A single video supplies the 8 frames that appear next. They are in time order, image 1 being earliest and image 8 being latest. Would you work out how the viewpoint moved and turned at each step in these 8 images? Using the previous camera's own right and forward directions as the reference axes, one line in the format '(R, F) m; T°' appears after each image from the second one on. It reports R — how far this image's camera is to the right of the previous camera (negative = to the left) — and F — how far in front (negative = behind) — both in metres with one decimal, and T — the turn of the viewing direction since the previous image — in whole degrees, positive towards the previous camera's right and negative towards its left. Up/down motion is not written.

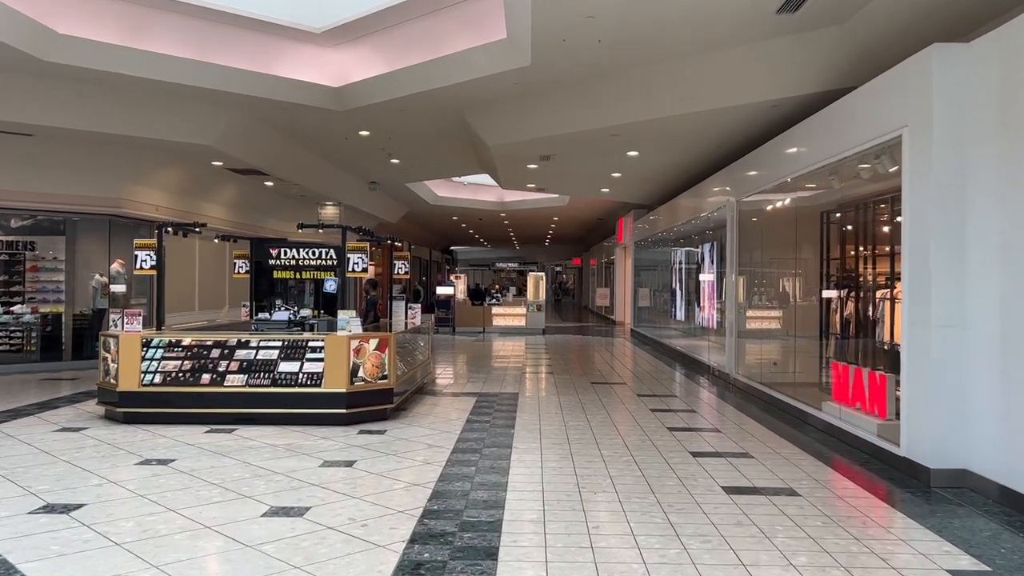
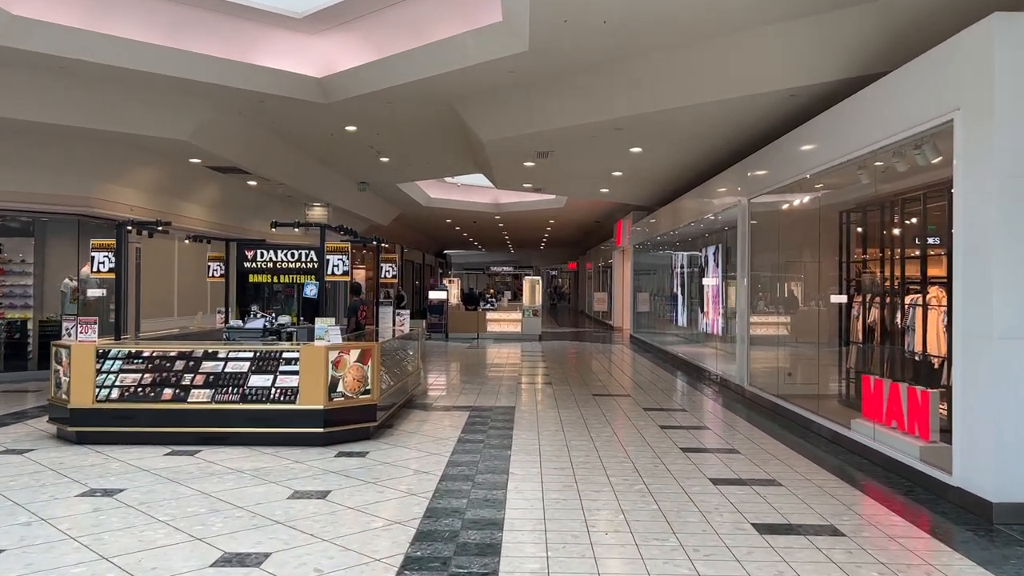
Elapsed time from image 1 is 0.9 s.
(0.0, +0.6) m; 0°
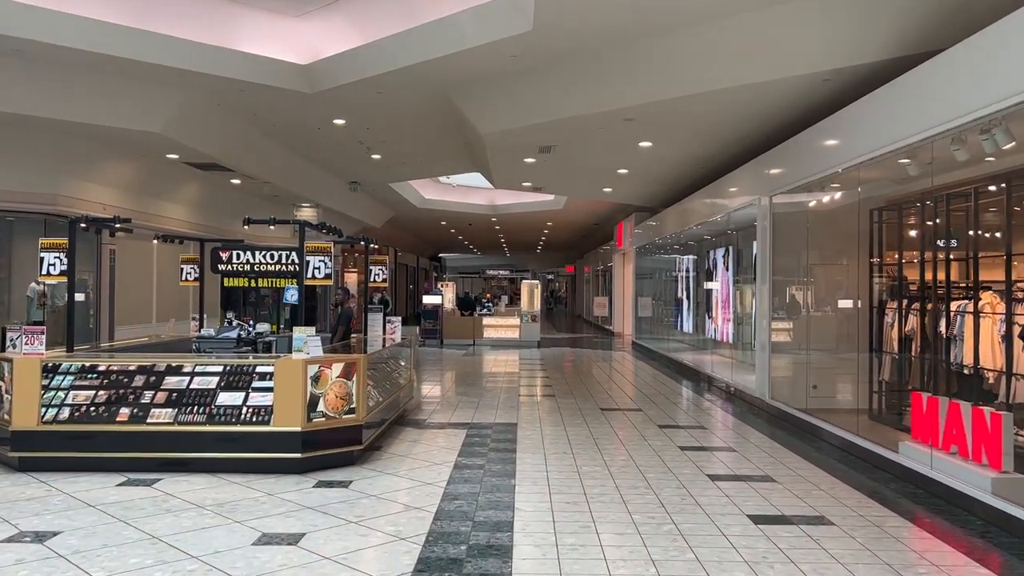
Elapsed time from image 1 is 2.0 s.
(-0.1, +0.6) m; 0°
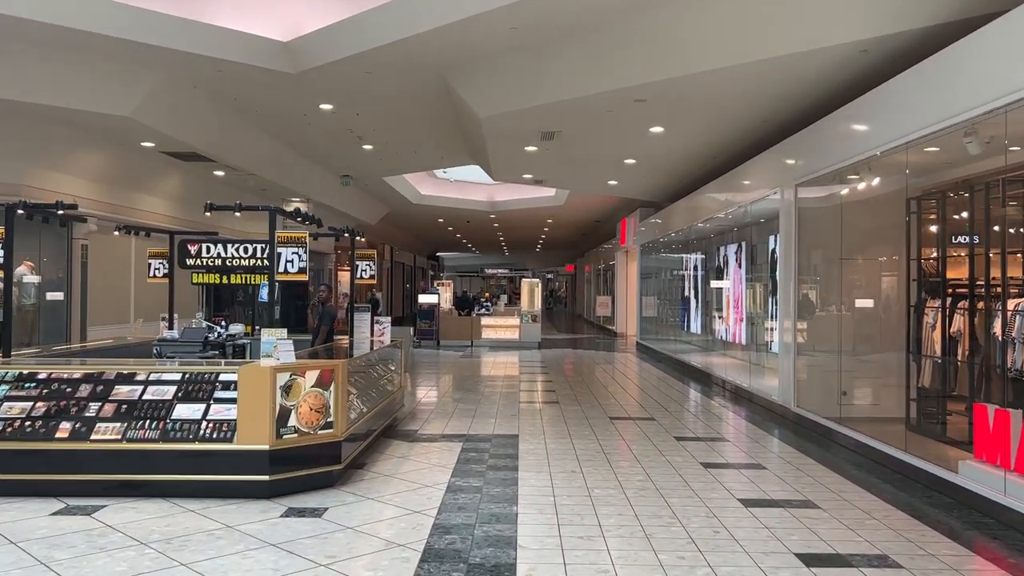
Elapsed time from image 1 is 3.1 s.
(0.0, +0.6) m; 0°
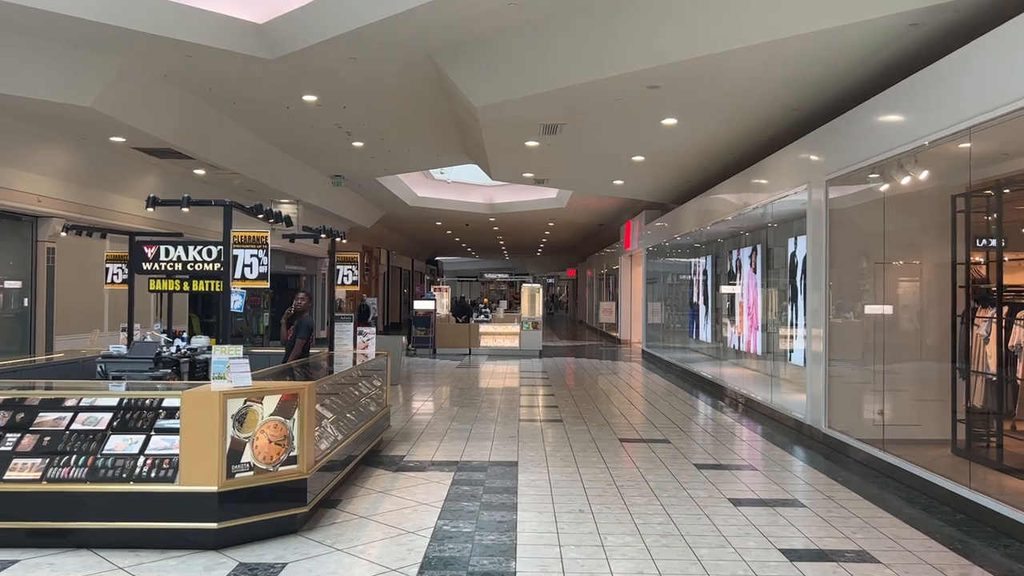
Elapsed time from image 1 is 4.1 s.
(0.0, +0.7) m; 0°
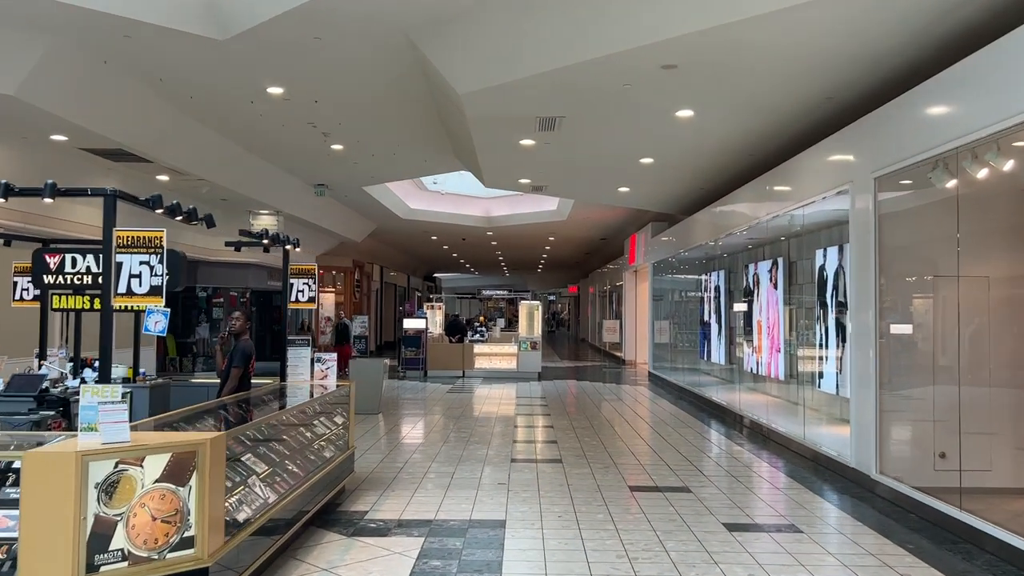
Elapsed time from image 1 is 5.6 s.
(+0.1, +1.0) m; 0°
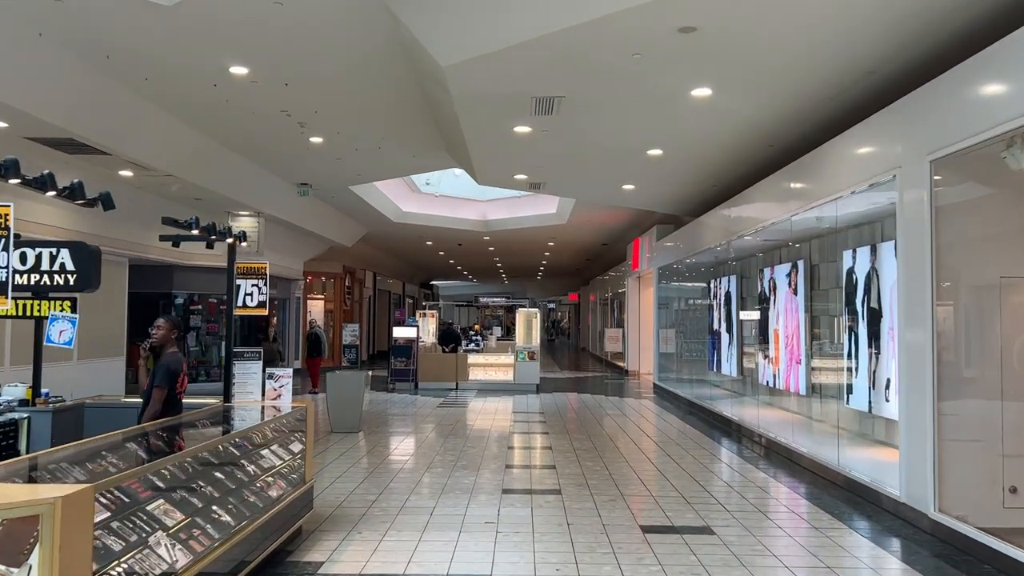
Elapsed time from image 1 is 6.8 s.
(+0.1, +0.8) m; 0°
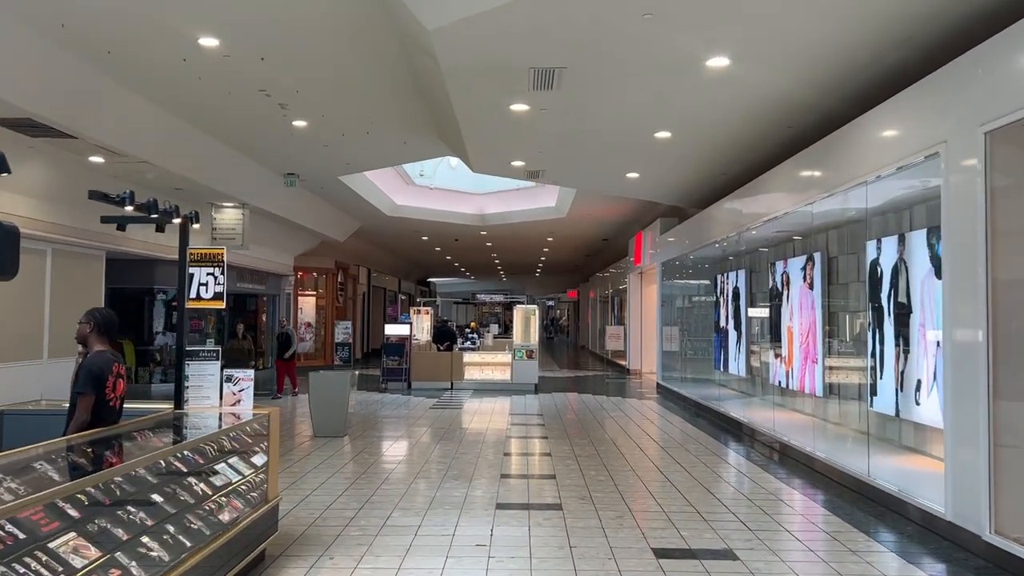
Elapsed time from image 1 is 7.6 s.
(0.0, +0.5) m; 0°
